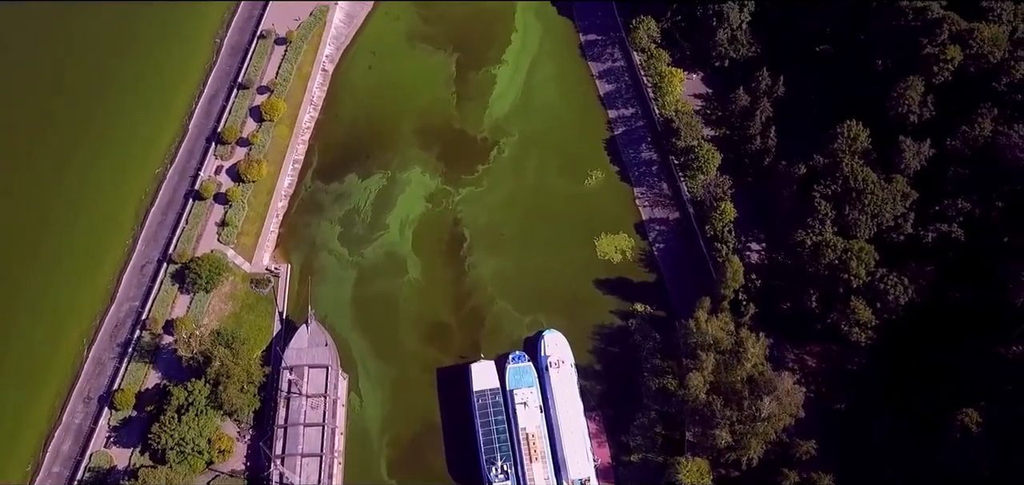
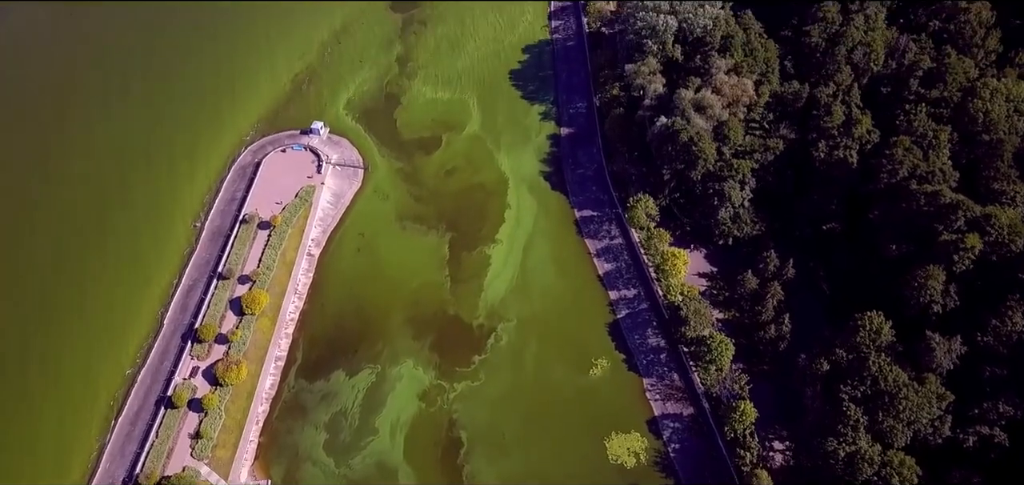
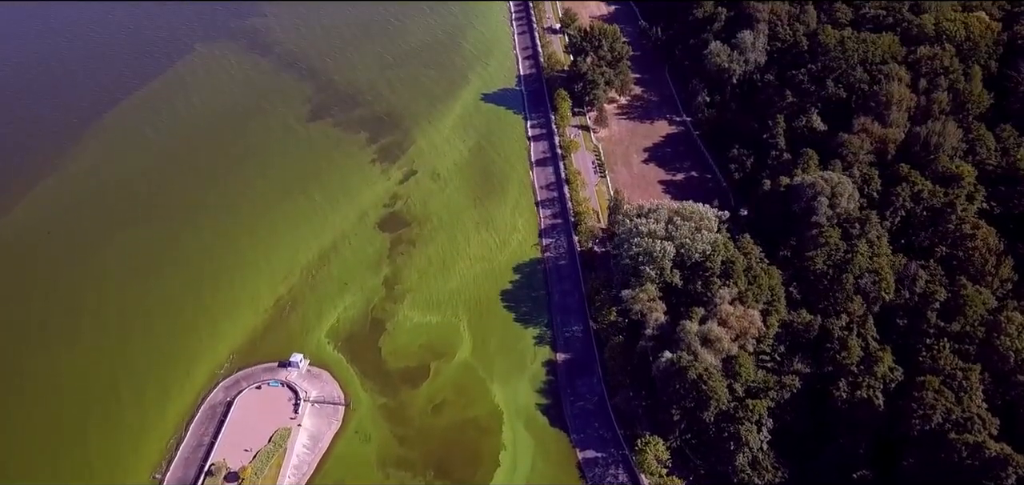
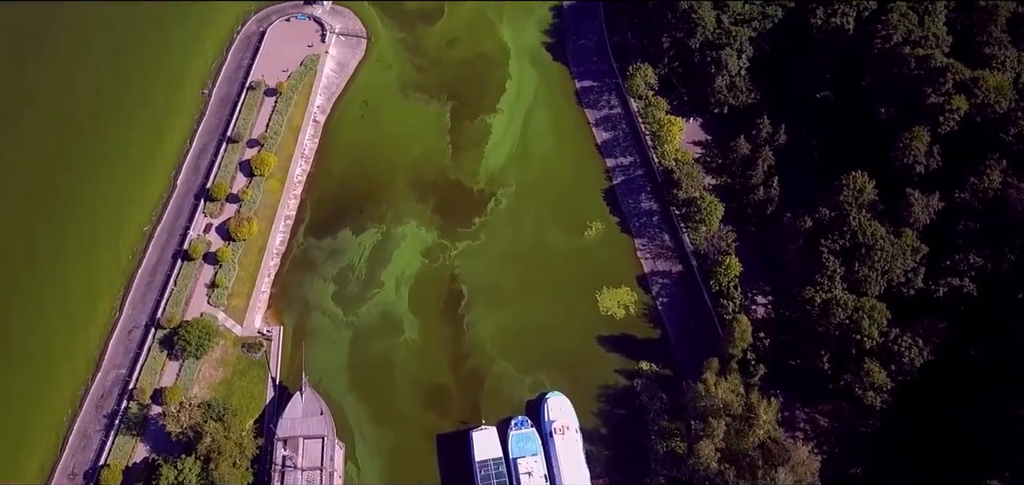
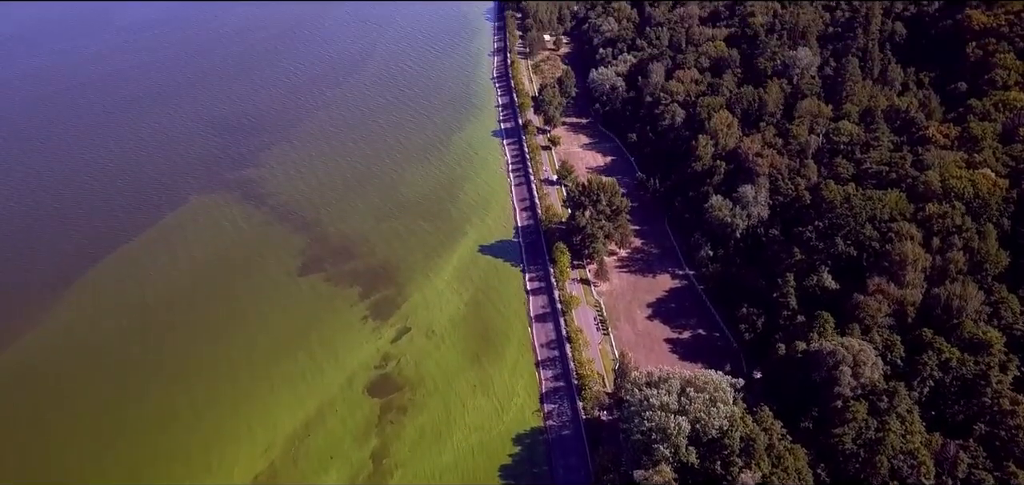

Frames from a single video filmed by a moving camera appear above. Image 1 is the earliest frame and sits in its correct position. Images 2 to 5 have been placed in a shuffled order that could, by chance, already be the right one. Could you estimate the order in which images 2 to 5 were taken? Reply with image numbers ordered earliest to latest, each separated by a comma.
4, 2, 3, 5
